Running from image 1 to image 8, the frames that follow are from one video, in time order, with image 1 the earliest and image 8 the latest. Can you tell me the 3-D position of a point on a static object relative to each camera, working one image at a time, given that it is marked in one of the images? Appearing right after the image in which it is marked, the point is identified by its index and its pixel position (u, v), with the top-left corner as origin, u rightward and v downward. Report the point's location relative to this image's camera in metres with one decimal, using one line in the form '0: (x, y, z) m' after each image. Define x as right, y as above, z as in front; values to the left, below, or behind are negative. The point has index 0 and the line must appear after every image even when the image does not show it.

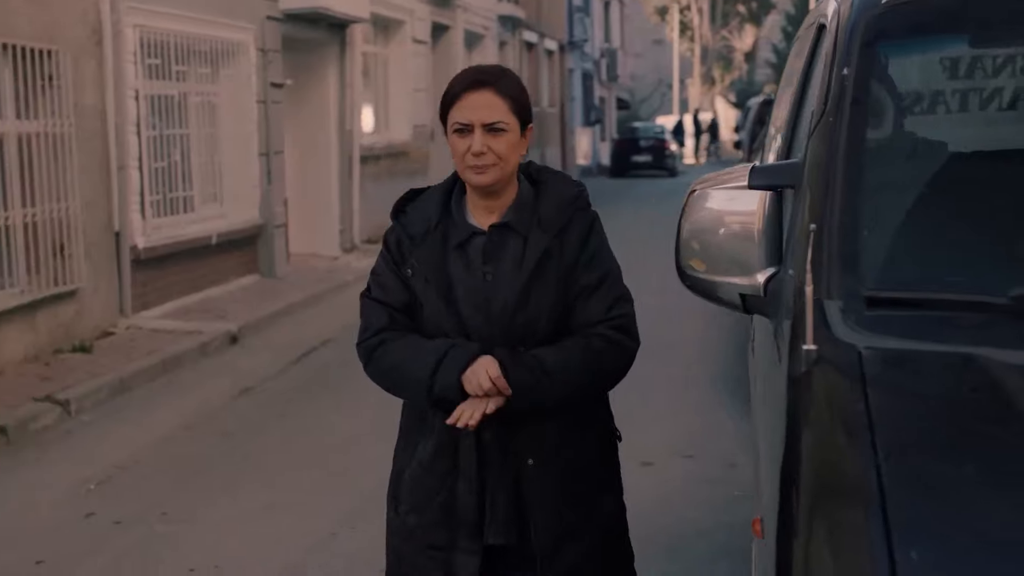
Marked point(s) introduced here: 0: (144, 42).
0: (-2.6, +1.7, +11.0) m
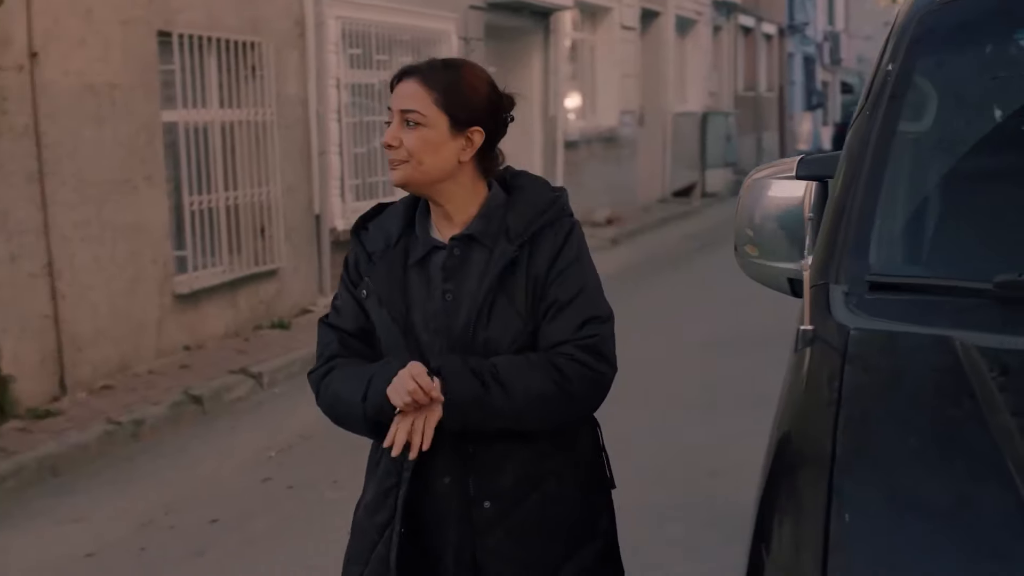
0: (-1.2, +1.9, +11.5) m
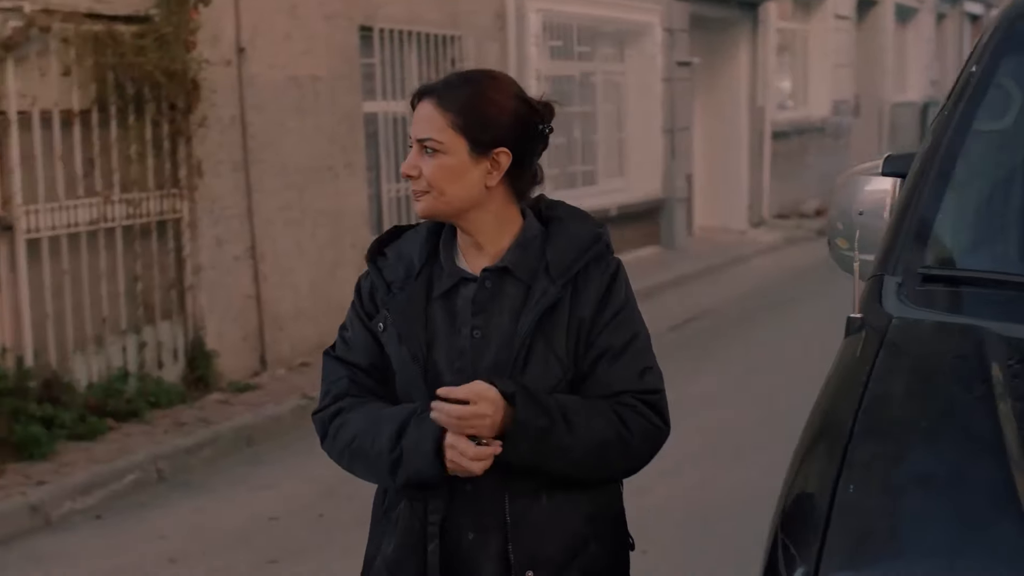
0: (+0.3, +2.0, +11.7) m
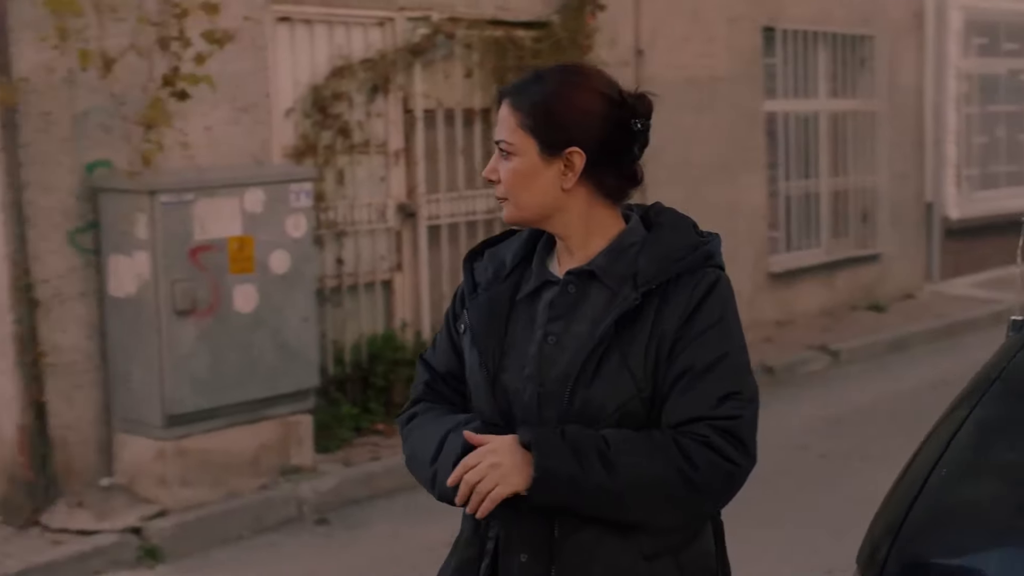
0: (+3.4, +2.0, +11.5) m
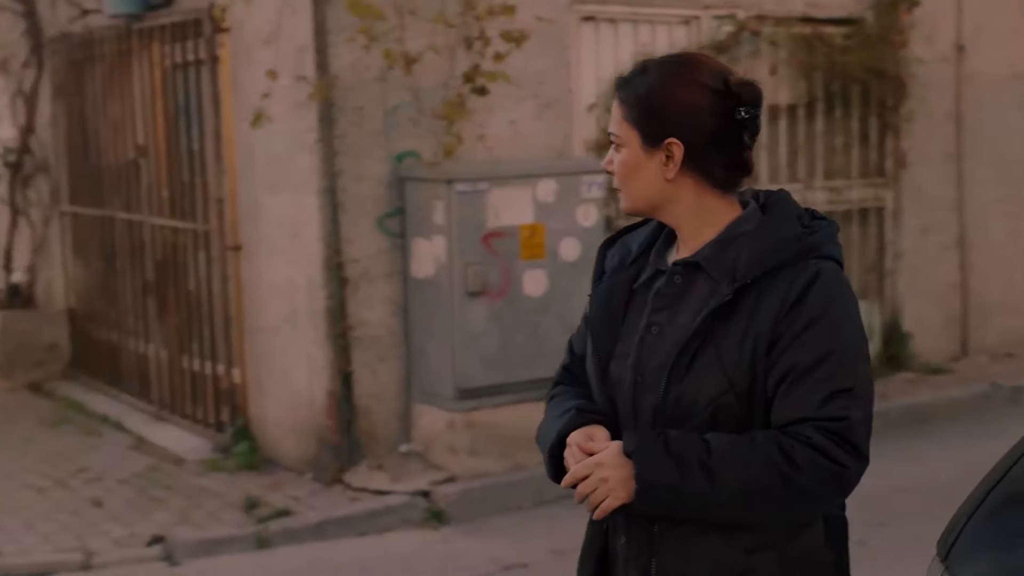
0: (+5.8, +1.9, +10.7) m
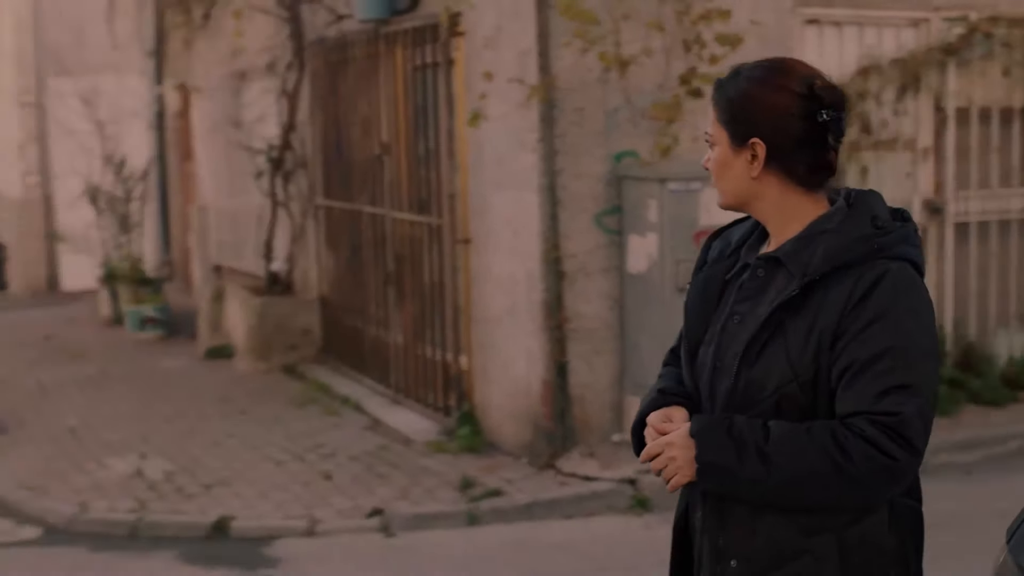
0: (+7.4, +1.7, +9.7) m
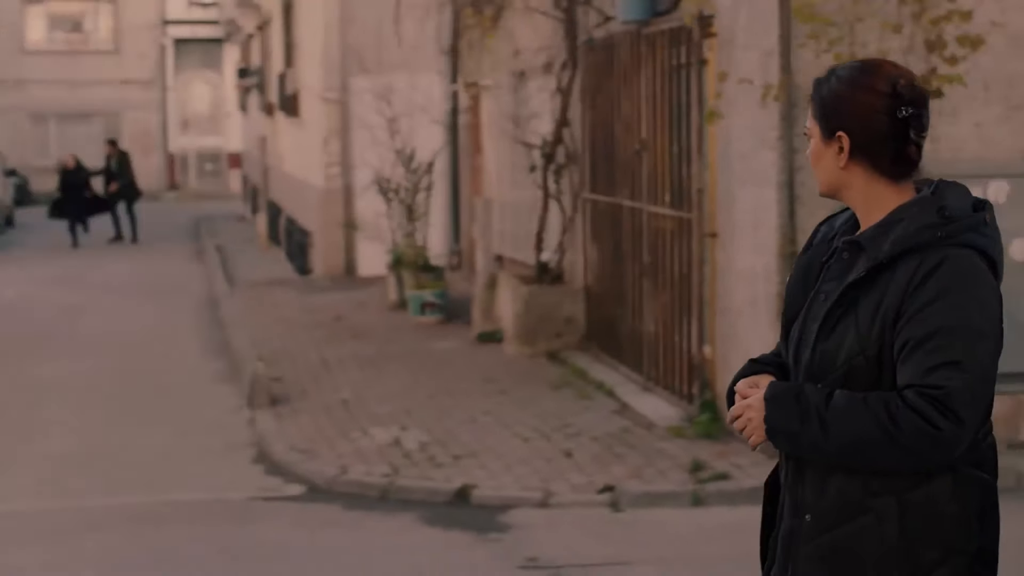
0: (+8.9, +1.5, +8.5) m
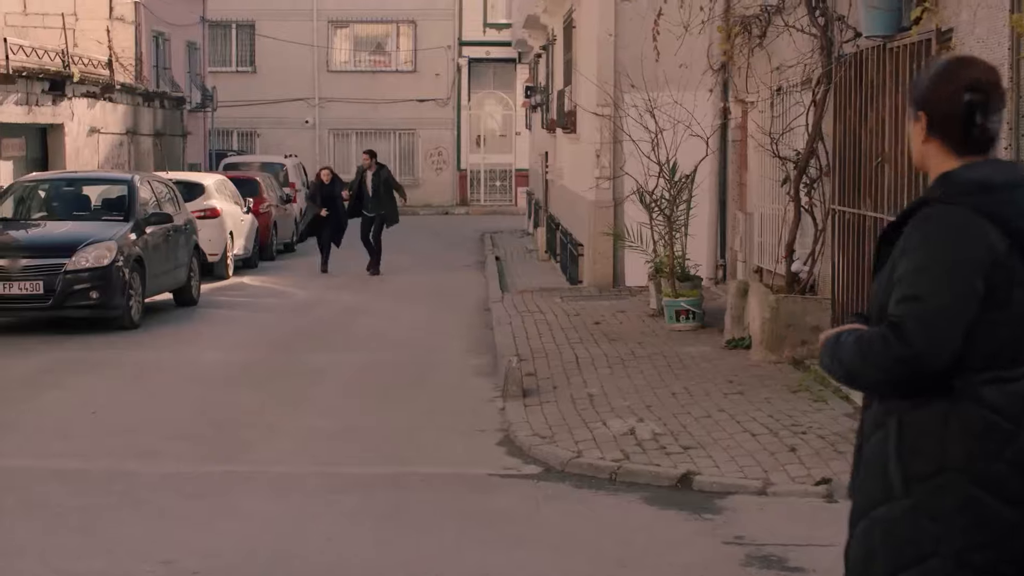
0: (+10.1, +1.3, +7.2) m
